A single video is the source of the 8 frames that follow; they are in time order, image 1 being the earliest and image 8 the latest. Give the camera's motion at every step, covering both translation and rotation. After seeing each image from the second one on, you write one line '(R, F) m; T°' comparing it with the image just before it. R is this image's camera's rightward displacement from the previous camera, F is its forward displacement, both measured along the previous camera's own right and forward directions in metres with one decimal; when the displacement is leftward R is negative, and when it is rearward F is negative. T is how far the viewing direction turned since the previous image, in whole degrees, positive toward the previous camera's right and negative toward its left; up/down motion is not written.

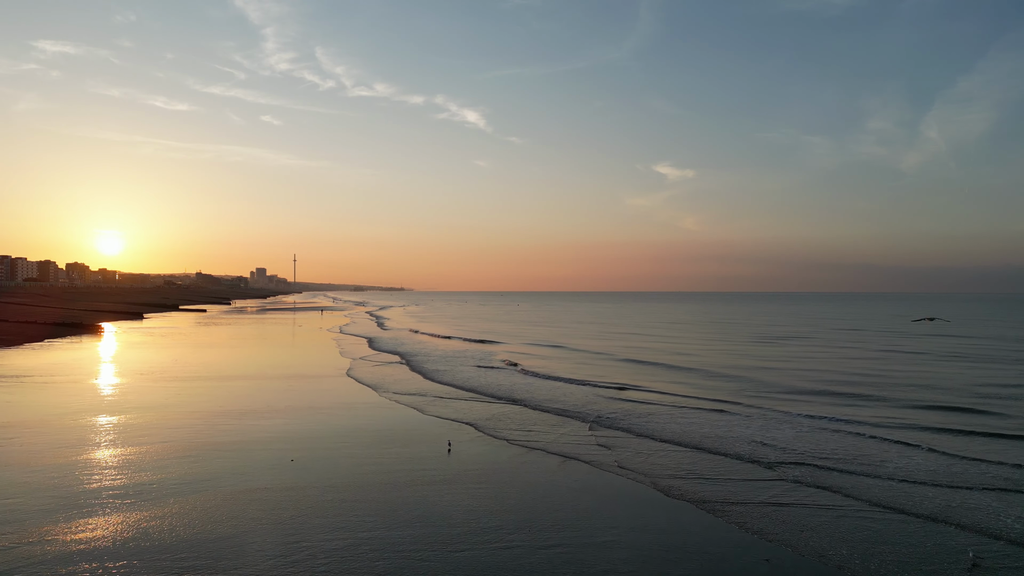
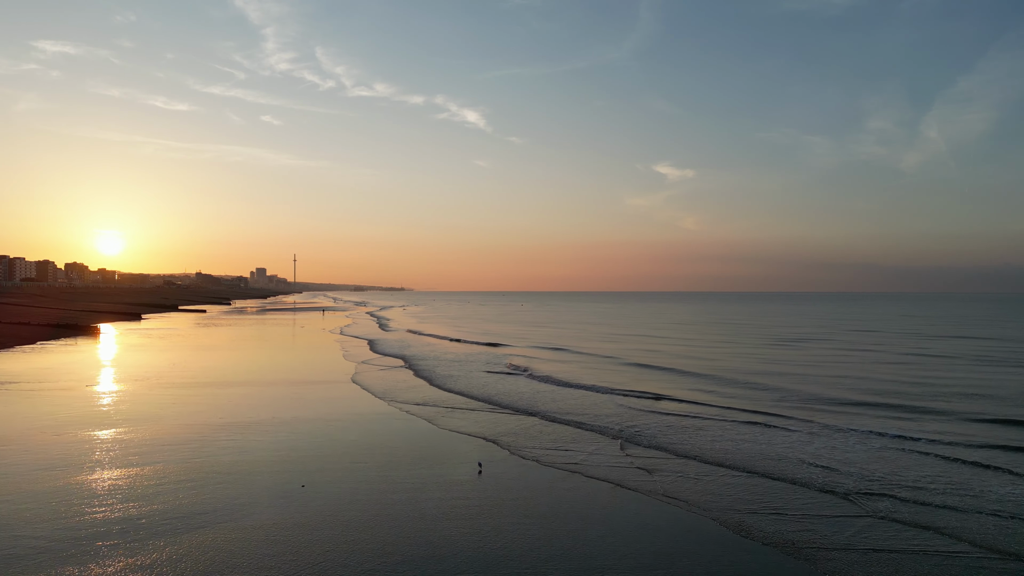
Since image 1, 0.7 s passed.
(-0.4, +0.9) m; 0°
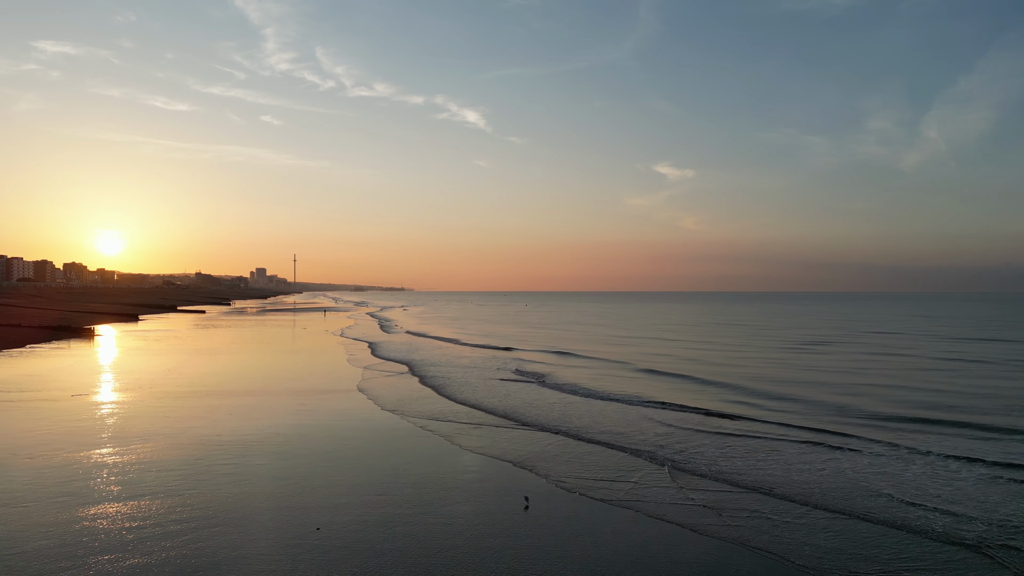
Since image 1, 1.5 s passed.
(-0.4, +1.0) m; 0°
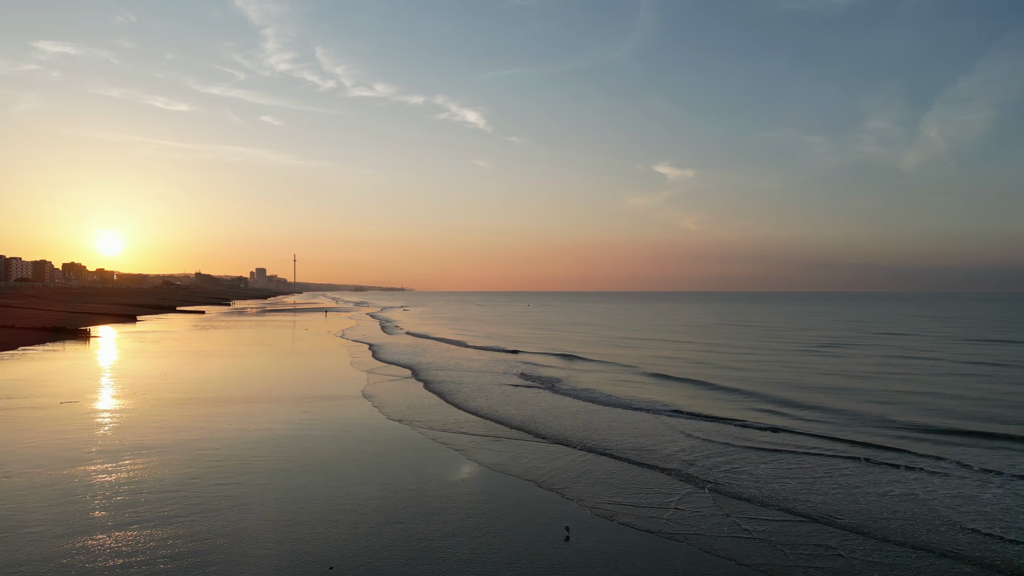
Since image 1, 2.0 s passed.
(-0.3, +0.7) m; 0°
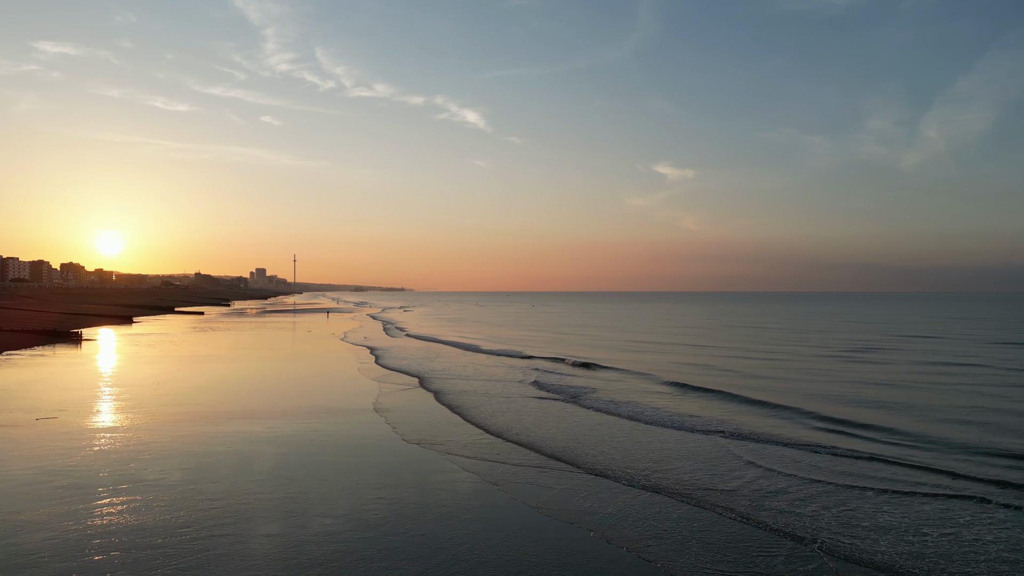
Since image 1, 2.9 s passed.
(-0.6, +1.3) m; 0°
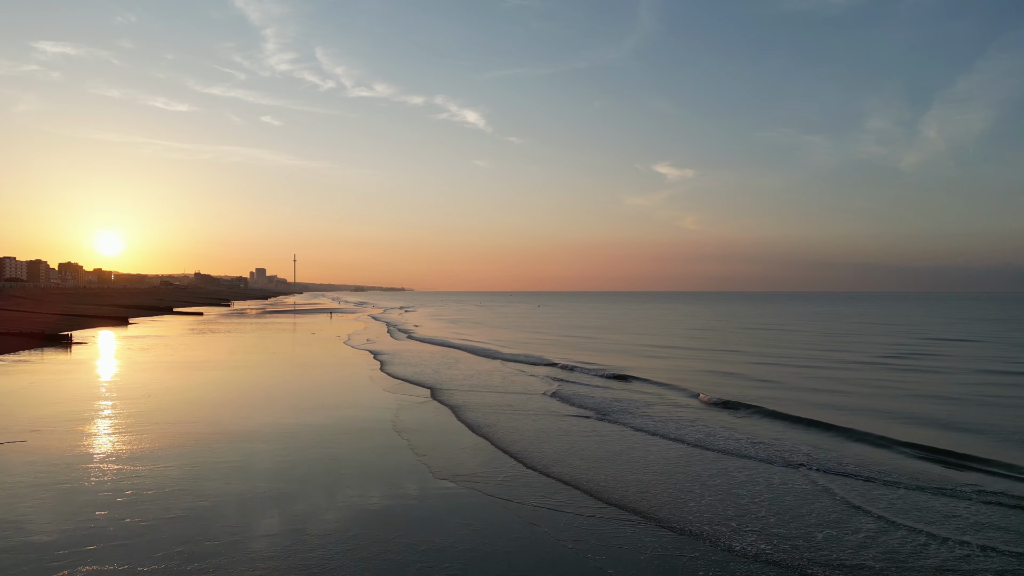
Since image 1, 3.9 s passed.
(-0.7, +1.5) m; 0°
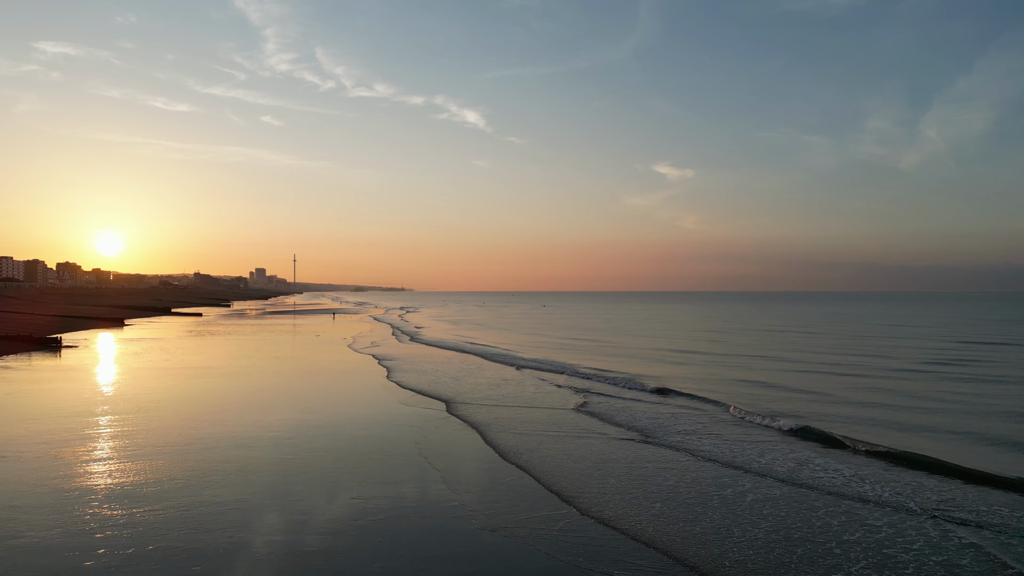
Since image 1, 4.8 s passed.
(-0.6, +1.5) m; 0°
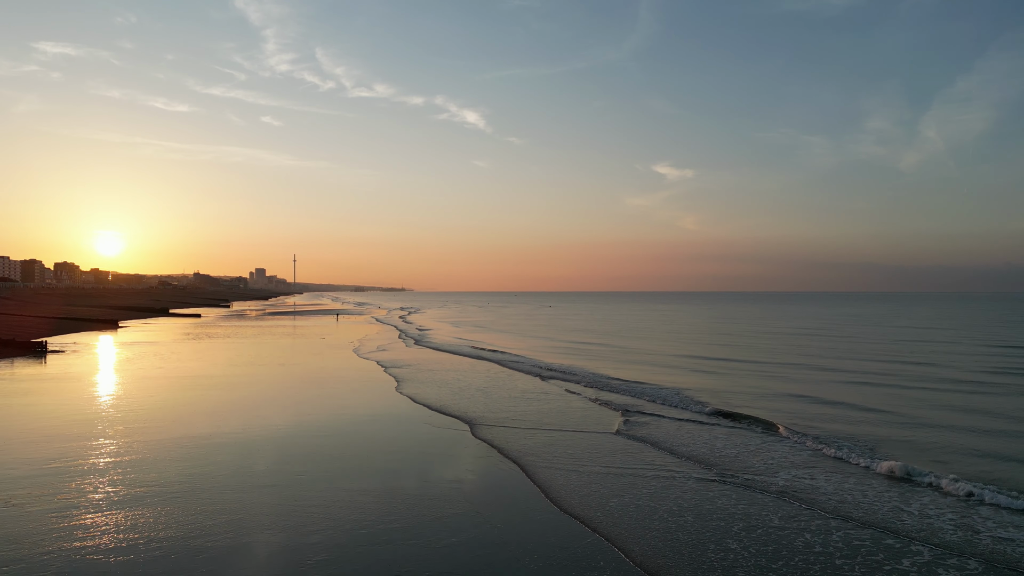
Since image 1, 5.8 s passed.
(-0.7, +1.6) m; 0°
